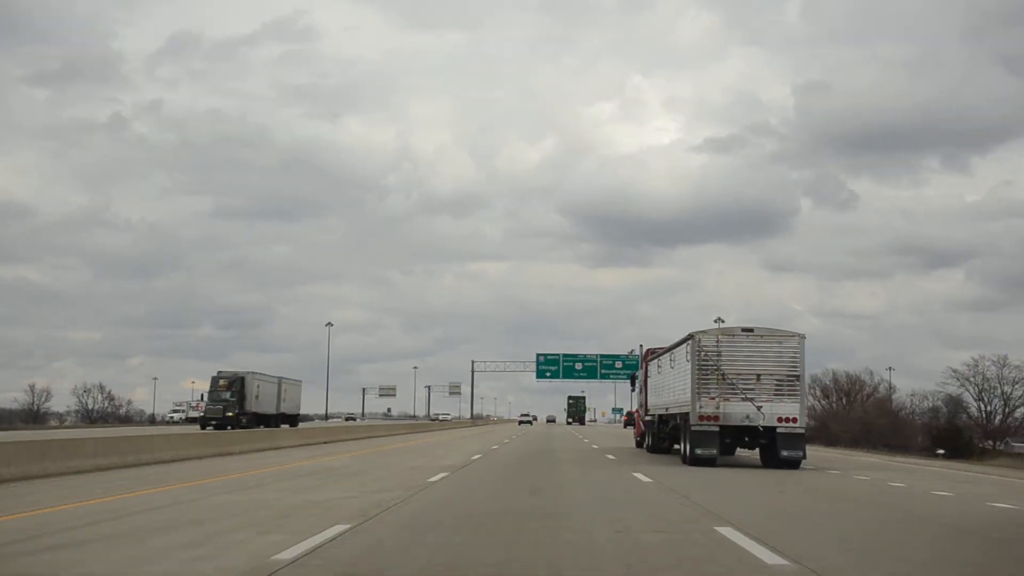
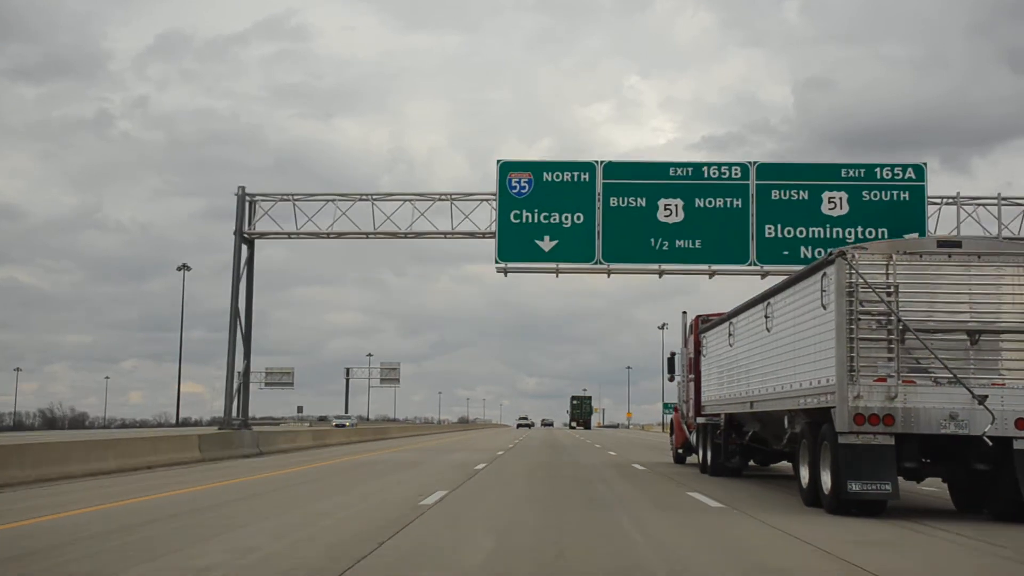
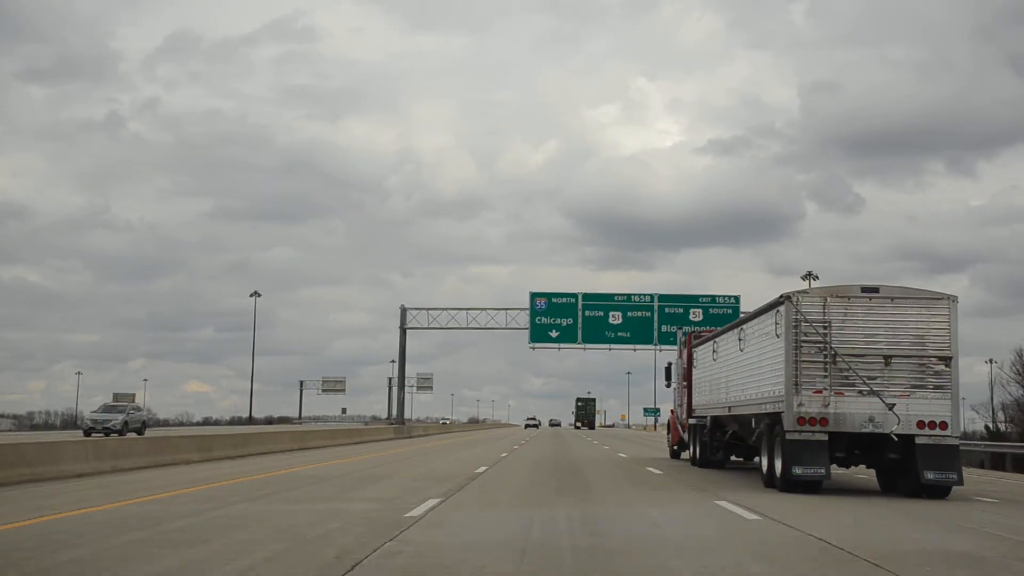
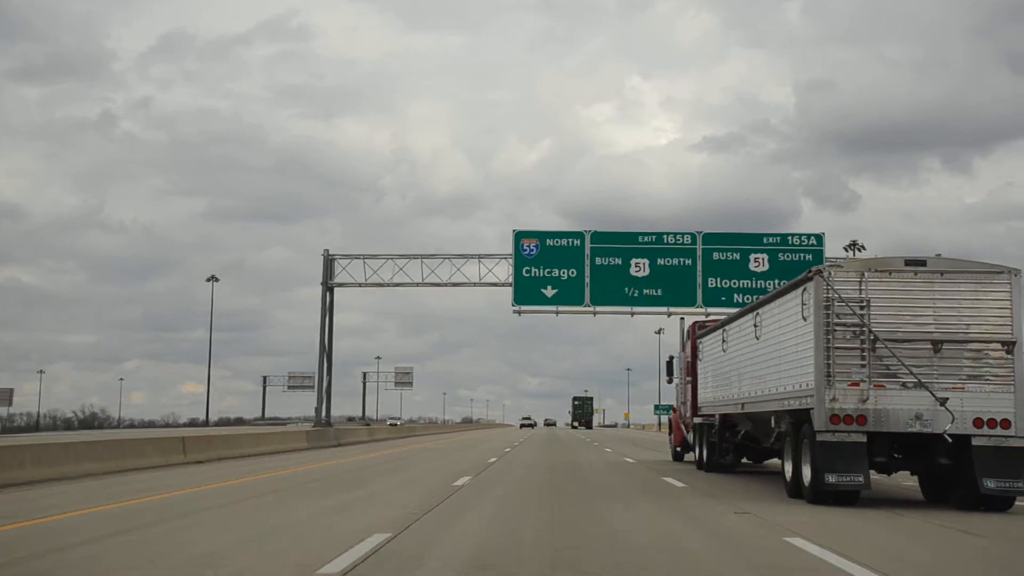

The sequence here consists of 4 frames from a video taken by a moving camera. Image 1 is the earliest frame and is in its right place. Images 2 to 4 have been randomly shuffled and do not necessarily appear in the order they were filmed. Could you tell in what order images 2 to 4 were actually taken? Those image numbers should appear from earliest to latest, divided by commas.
3, 4, 2
